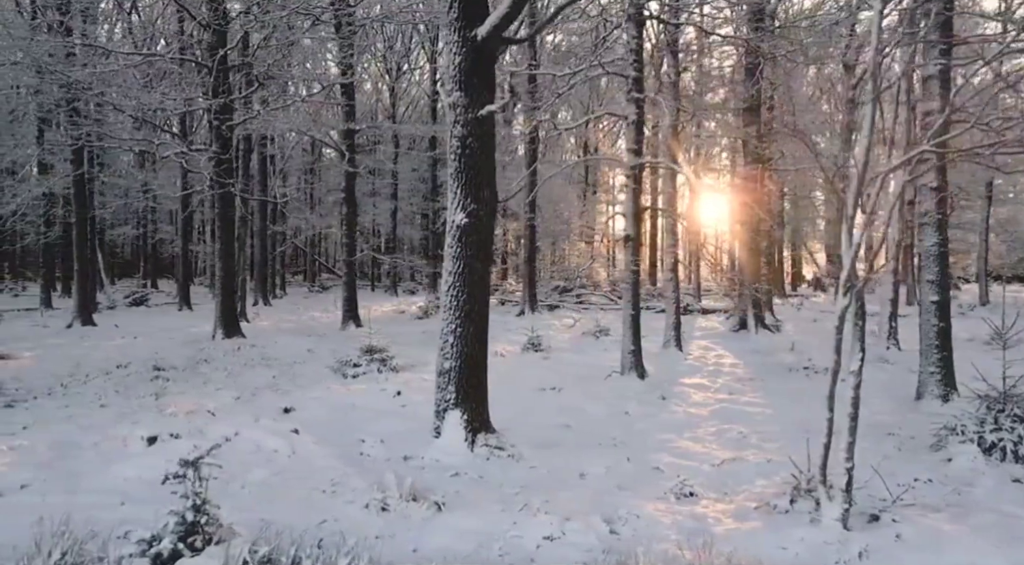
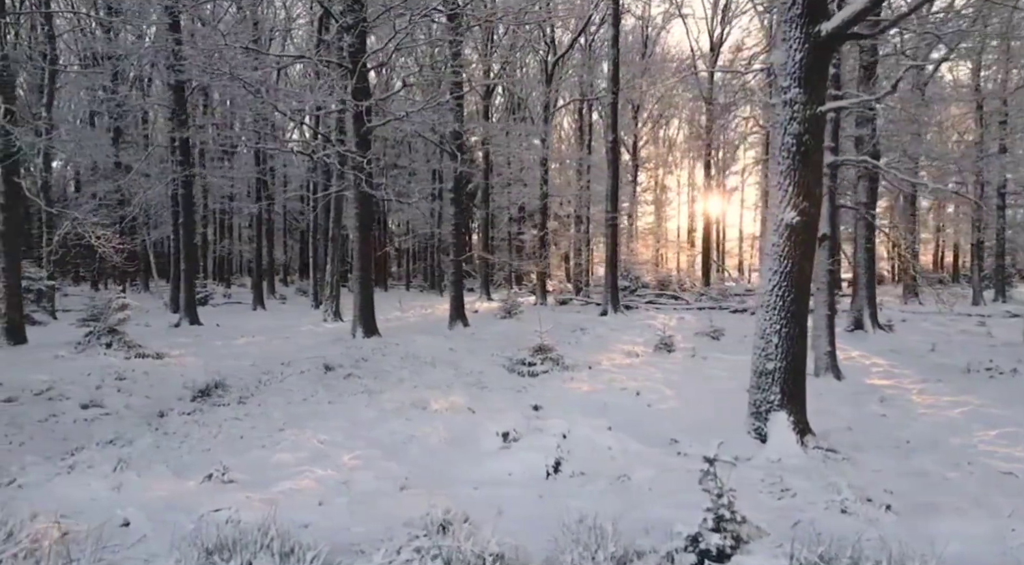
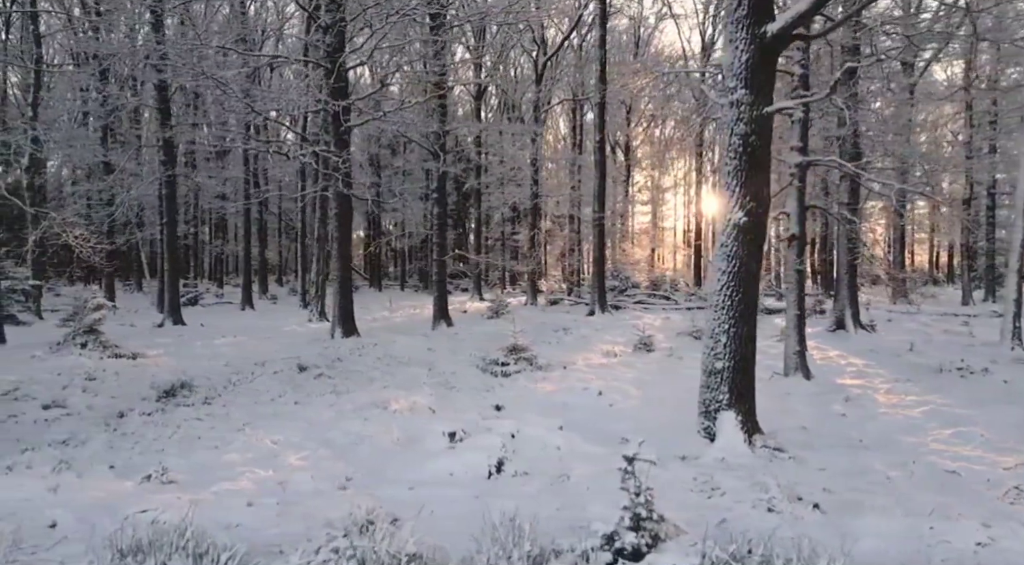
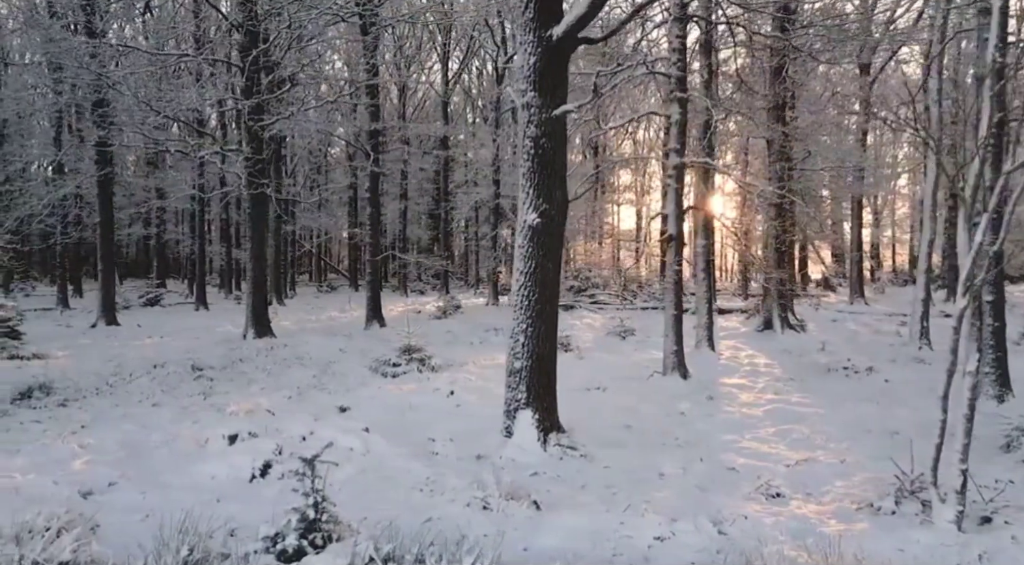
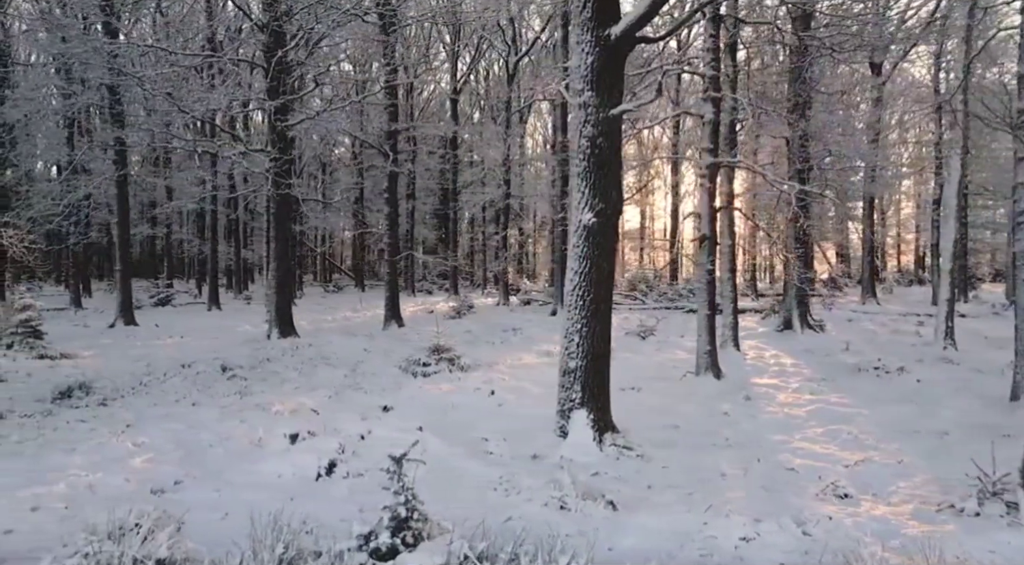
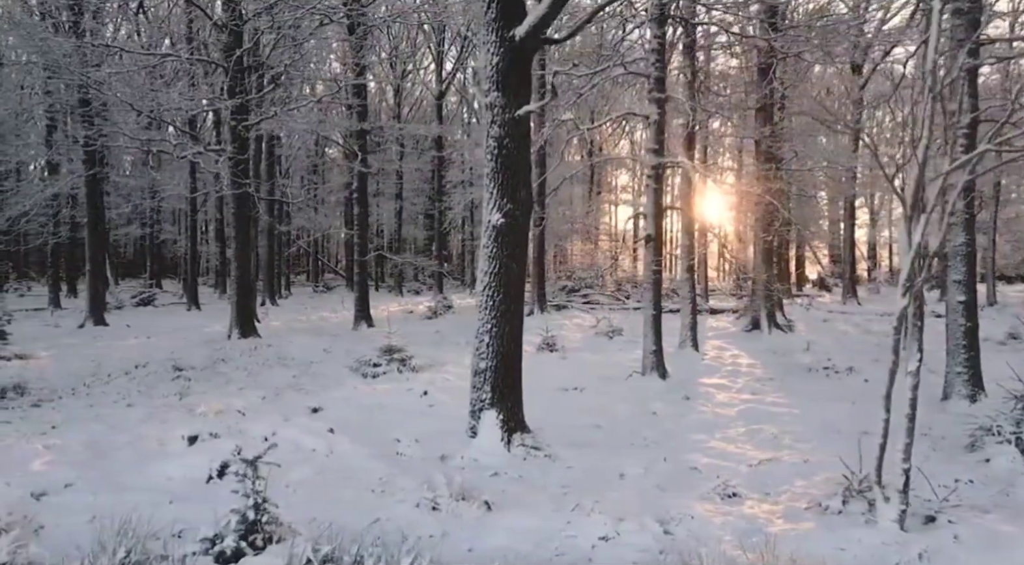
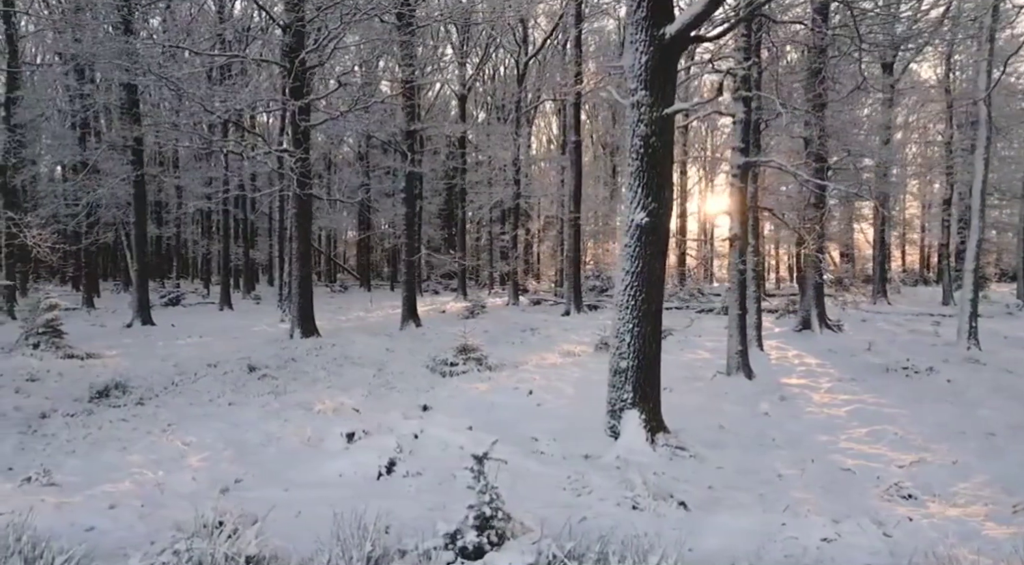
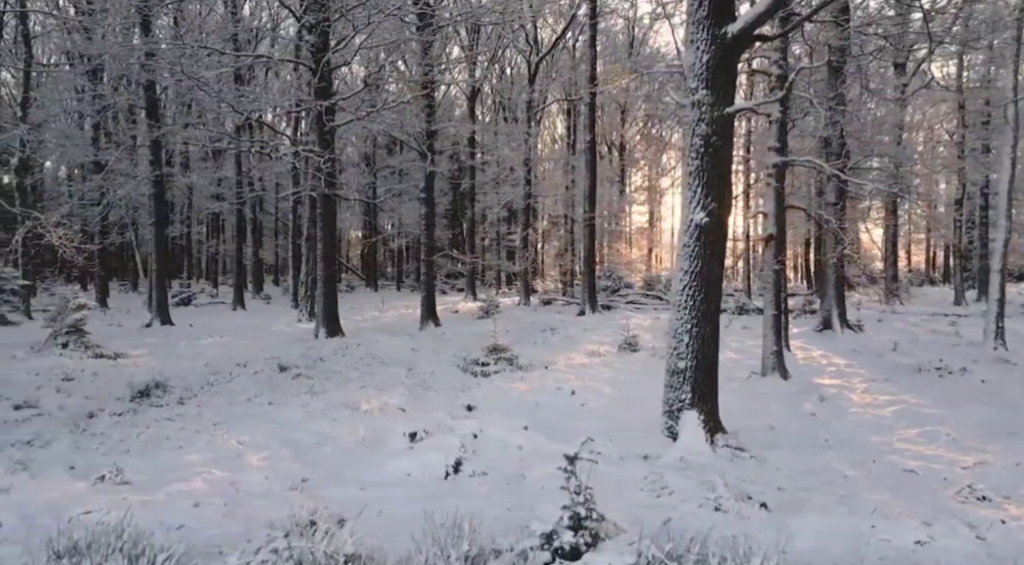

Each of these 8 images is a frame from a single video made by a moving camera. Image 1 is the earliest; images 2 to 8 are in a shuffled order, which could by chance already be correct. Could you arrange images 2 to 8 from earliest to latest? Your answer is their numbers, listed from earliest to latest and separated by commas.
6, 4, 5, 7, 8, 3, 2
